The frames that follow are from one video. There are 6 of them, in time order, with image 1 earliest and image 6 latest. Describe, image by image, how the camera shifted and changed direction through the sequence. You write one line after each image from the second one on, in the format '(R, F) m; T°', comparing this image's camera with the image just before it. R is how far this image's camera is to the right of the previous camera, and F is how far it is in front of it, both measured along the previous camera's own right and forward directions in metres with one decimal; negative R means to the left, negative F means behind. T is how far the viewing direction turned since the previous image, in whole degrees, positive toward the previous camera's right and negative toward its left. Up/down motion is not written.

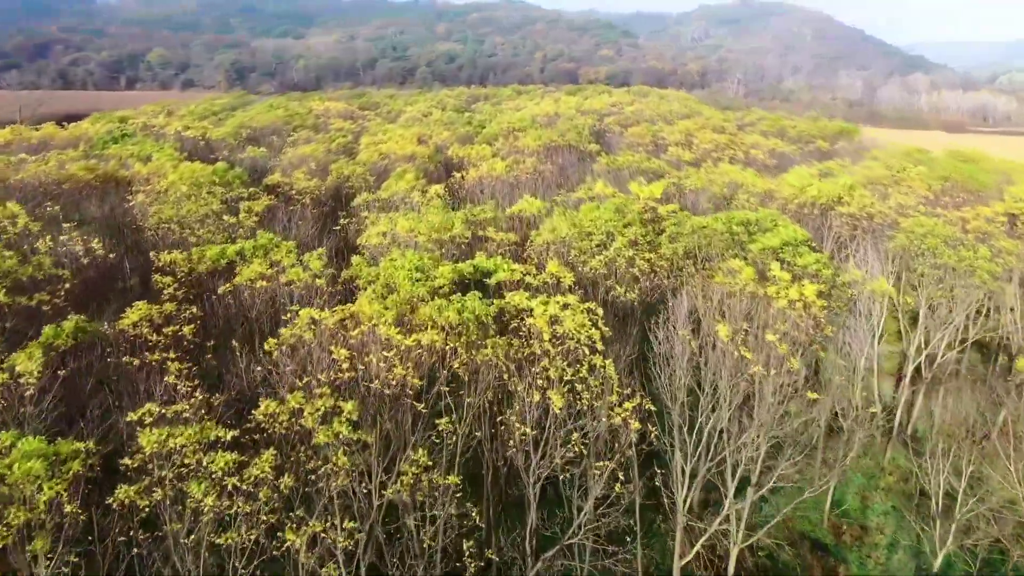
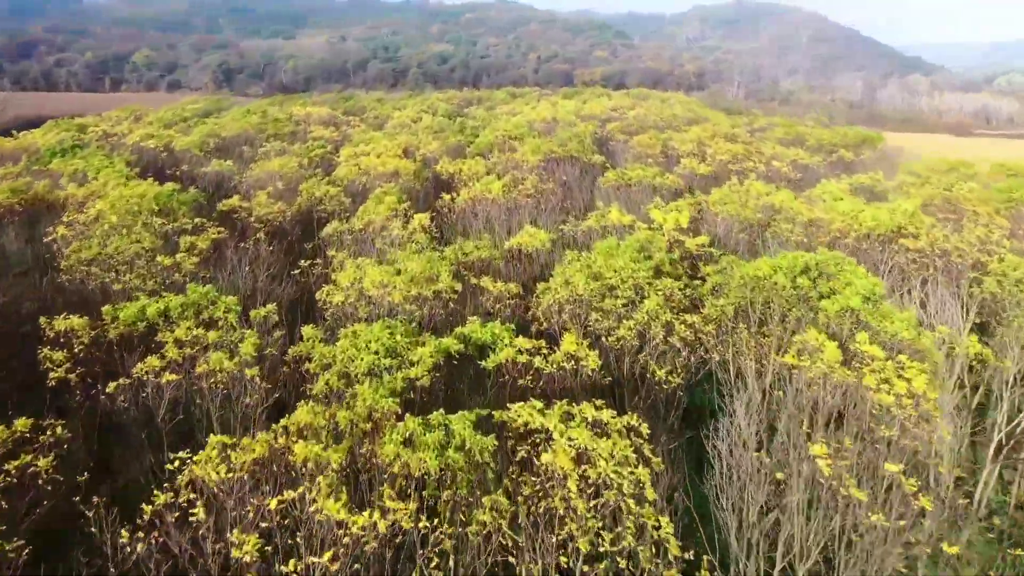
(-0.1, +3.2) m; +1°
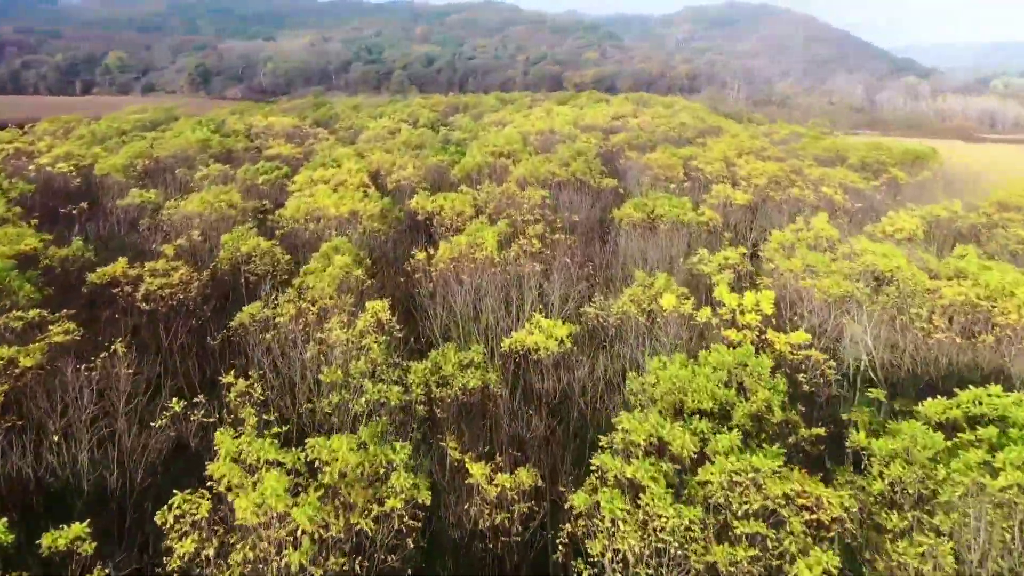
(-0.2, +5.4) m; +1°
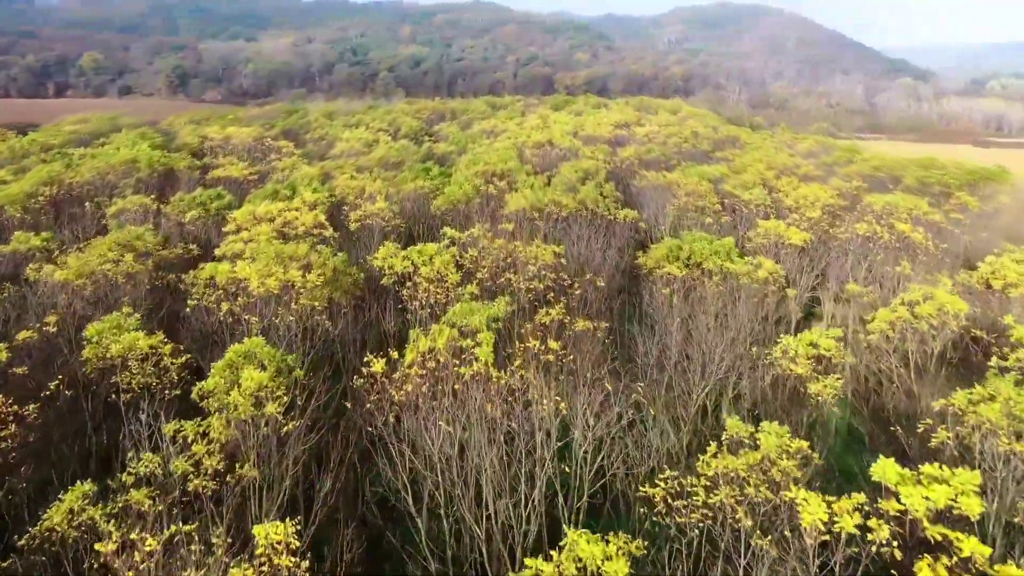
(-0.2, +5.0) m; +1°
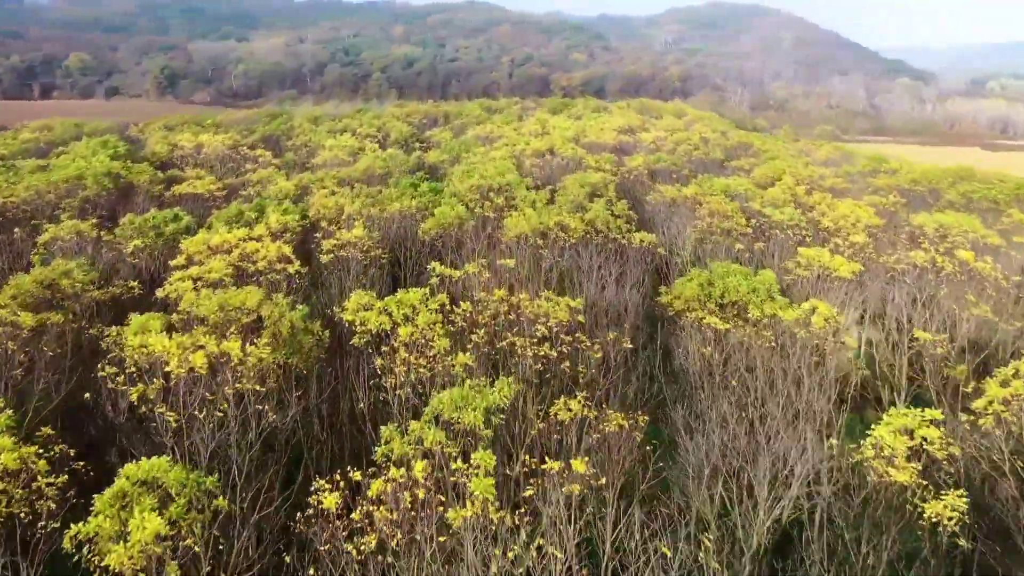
(-0.1, +2.8) m; 0°
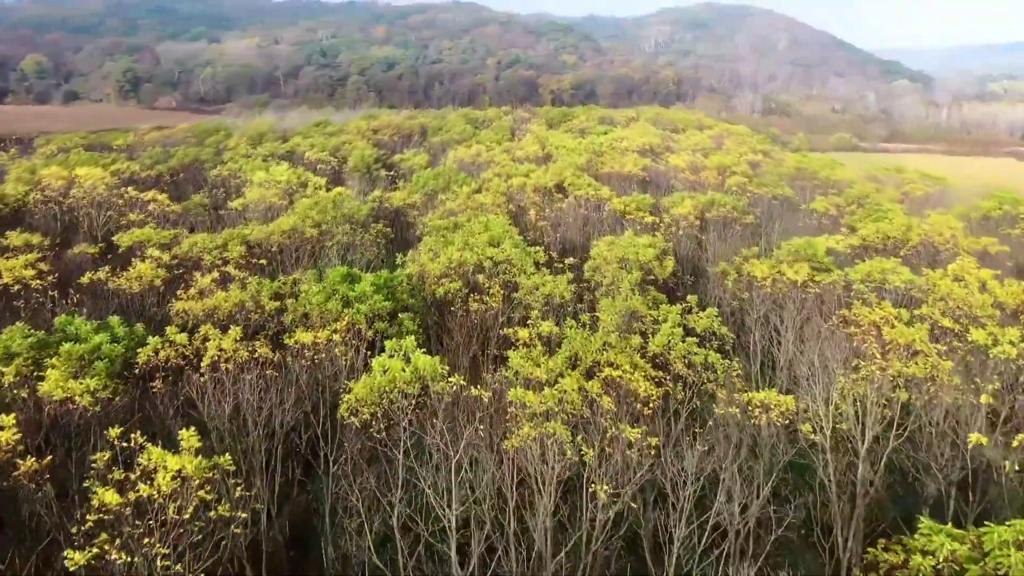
(-0.3, +9.2) m; +1°
